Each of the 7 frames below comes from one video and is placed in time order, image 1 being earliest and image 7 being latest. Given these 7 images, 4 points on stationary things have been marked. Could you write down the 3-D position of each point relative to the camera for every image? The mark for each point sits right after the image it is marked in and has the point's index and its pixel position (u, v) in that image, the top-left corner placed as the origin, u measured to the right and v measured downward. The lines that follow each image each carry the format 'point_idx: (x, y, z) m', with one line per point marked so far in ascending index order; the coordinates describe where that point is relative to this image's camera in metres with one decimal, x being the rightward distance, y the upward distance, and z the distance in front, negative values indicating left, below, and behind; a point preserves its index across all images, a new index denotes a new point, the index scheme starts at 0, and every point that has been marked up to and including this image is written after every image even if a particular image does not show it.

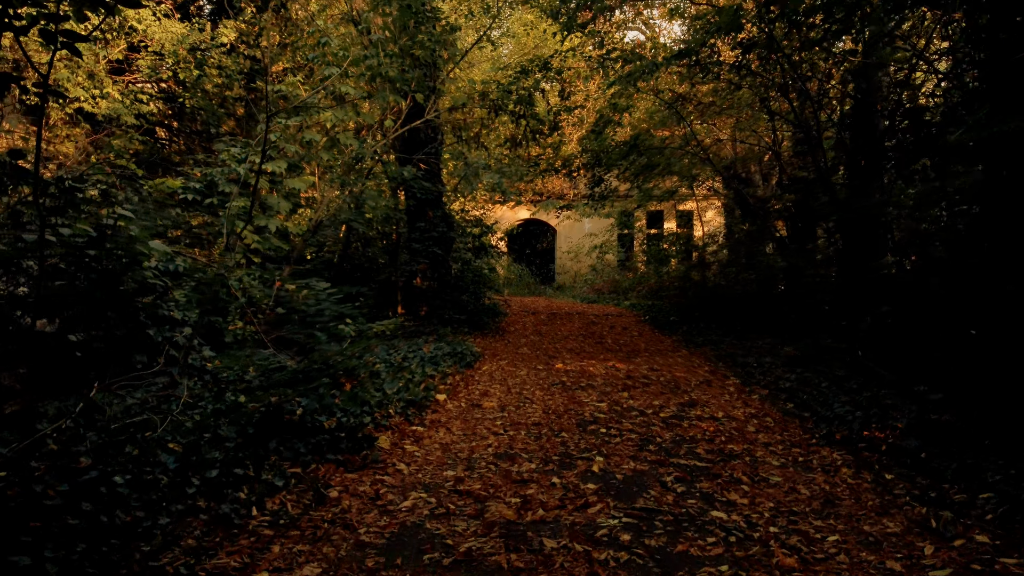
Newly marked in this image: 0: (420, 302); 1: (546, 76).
0: (-1.2, -0.2, +9.8) m
1: (+0.4, +2.7, +9.4) m
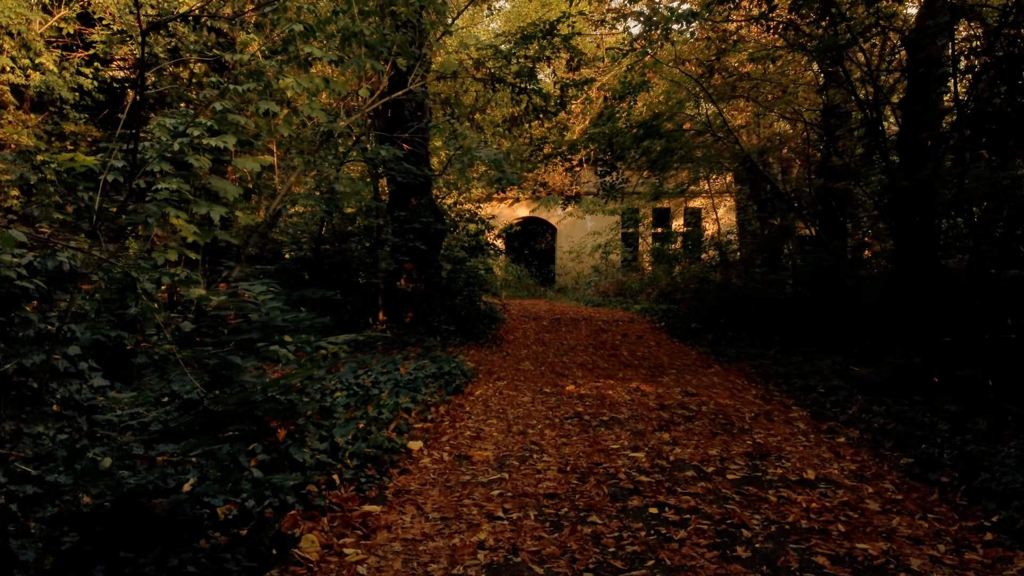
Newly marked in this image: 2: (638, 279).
0: (-1.2, -0.2, +8.5) m
1: (+0.4, +2.7, +8.1) m
2: (+2.9, +0.2, +17.3) m
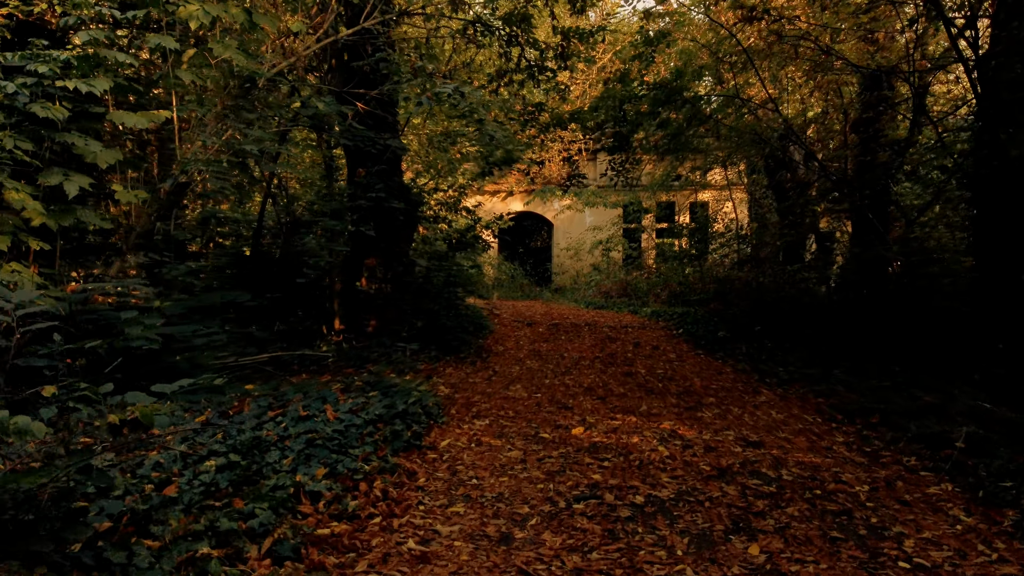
0: (-1.3, -0.2, +6.8) m
1: (+0.3, +2.7, +6.4) m
2: (+2.8, +0.2, +15.7) m
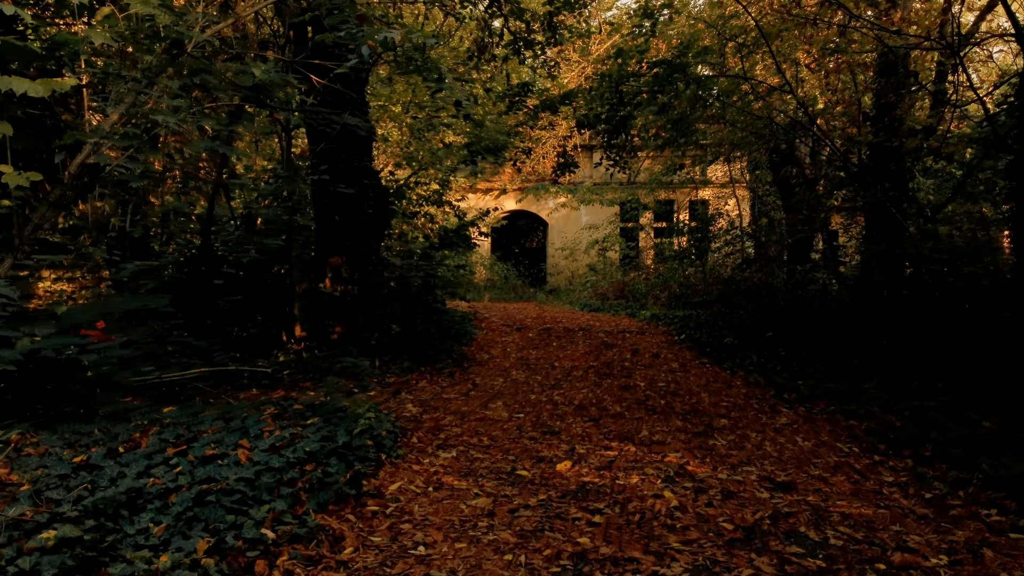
0: (-1.5, -0.3, +6.0) m
1: (+0.2, +2.6, +5.7) m
2: (+2.6, +0.2, +14.9) m
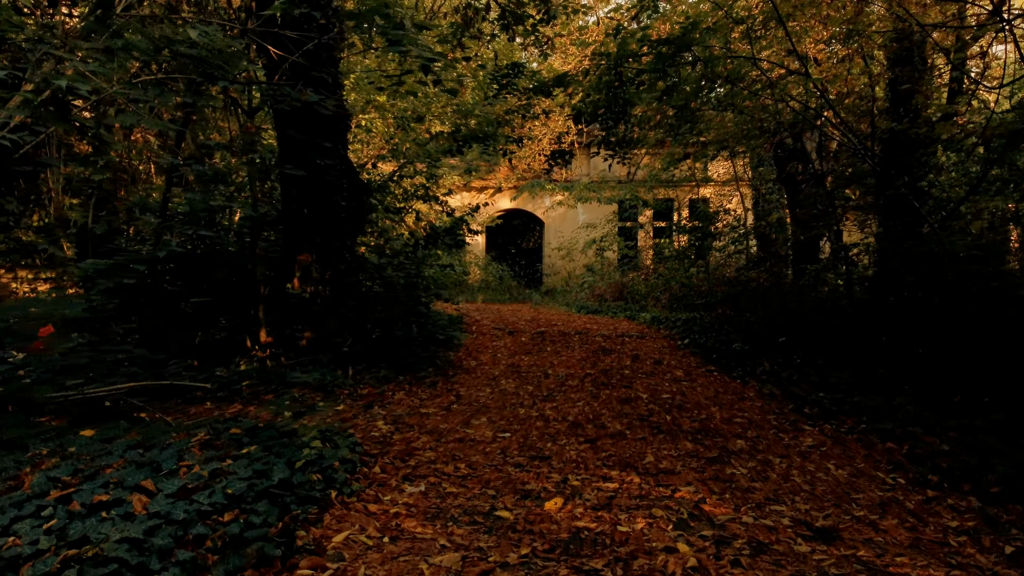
0: (-1.6, -0.3, +5.4) m
1: (+0.1, +2.6, +5.1) m
2: (+2.5, +0.2, +14.3) m
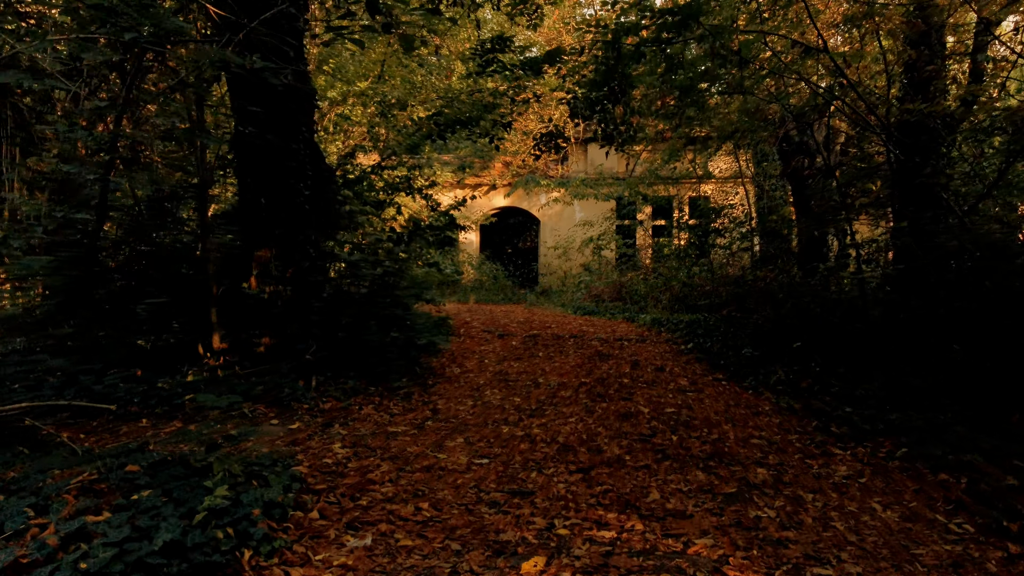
0: (-1.7, -0.3, +4.8) m
1: (0.0, +2.6, +4.5) m
2: (+2.4, +0.2, +13.7) m
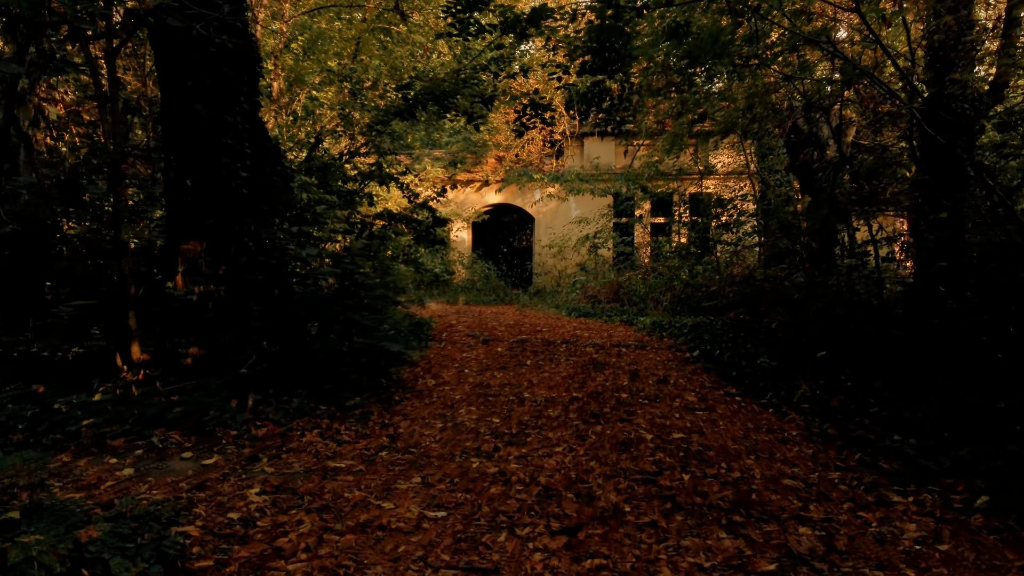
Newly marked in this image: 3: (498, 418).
0: (-1.8, -0.3, +4.0) m
1: (-0.1, +2.6, +3.7) m
2: (+2.2, +0.2, +13.0) m
3: (-0.1, -0.7, +4.3) m
